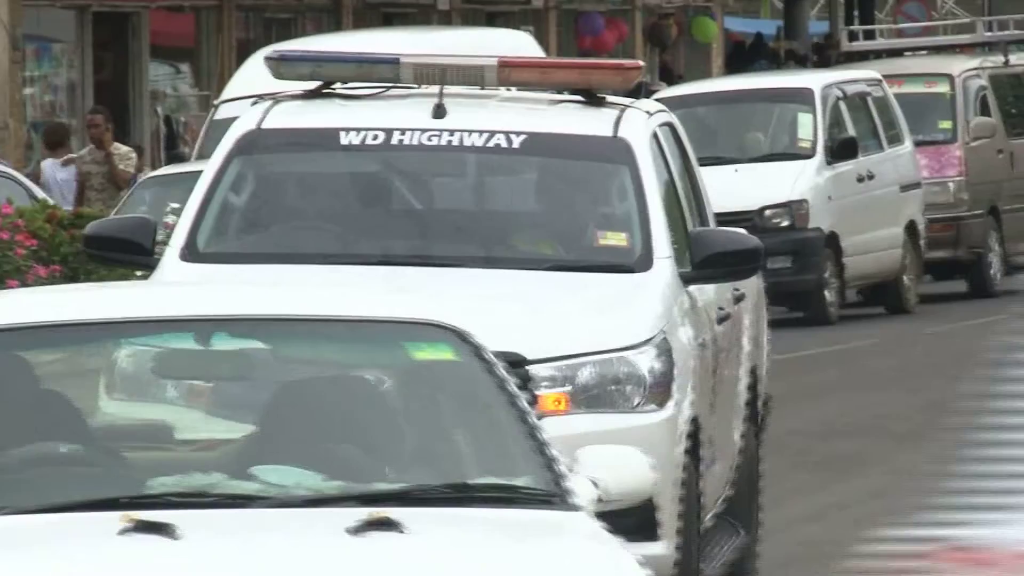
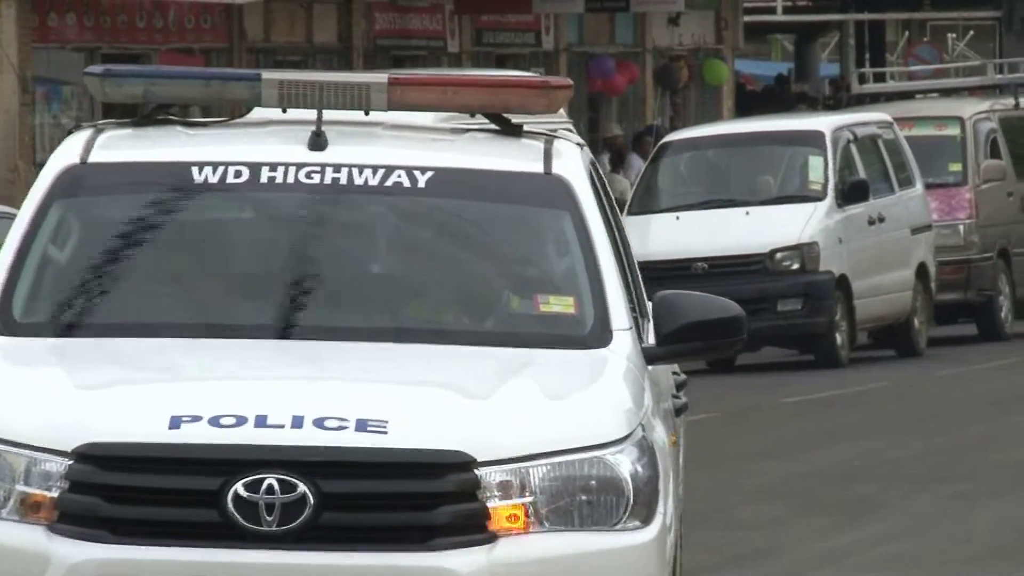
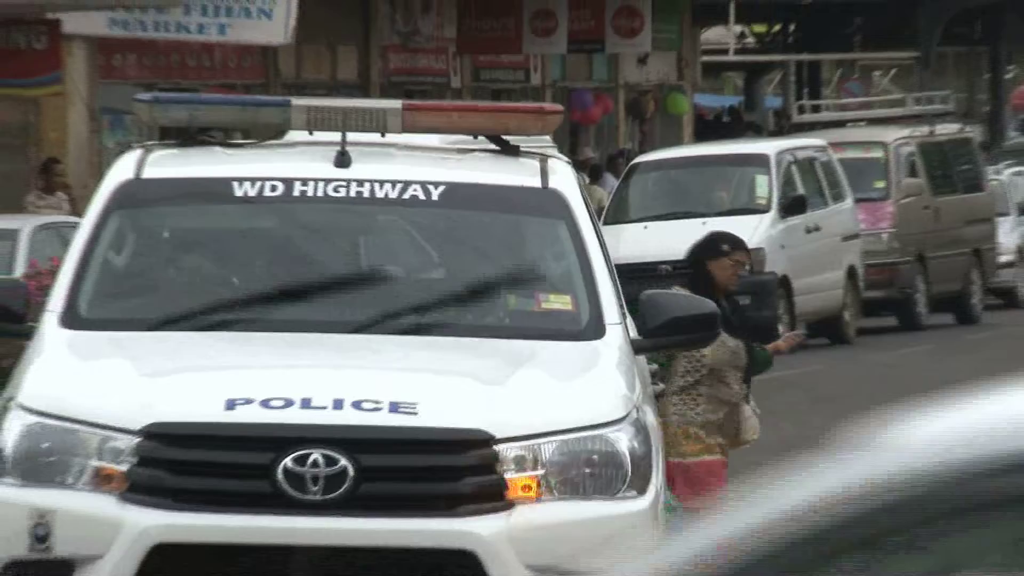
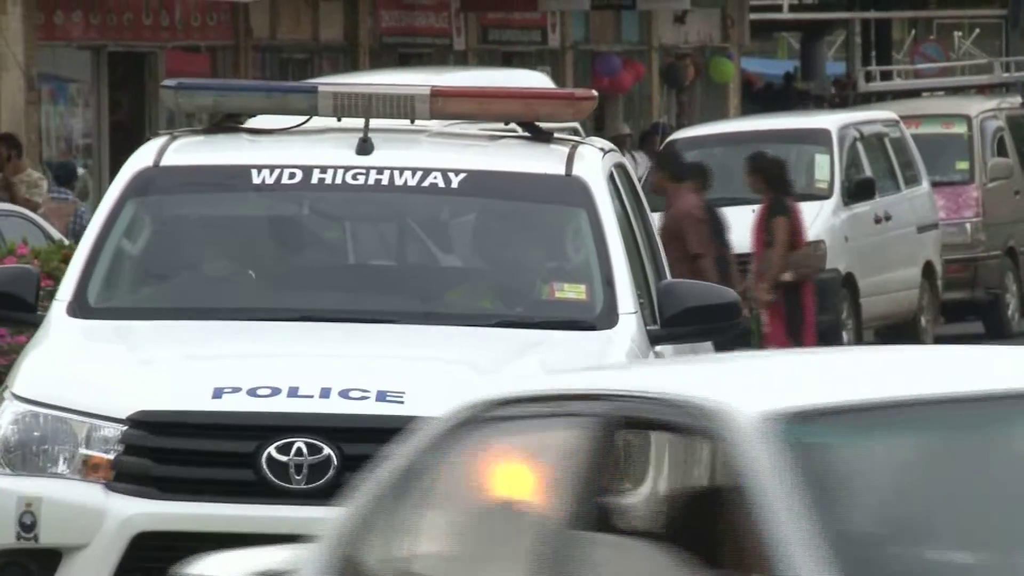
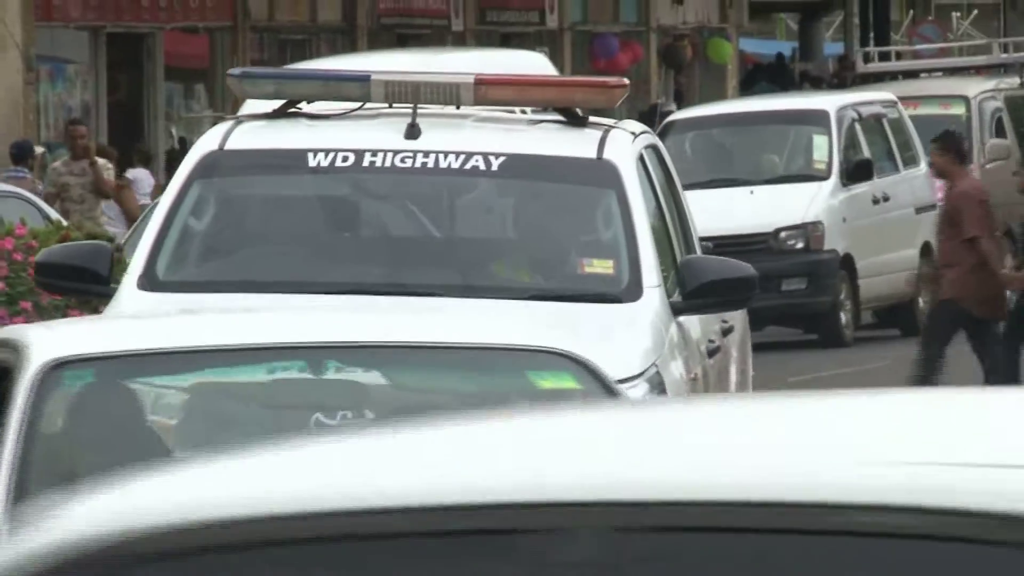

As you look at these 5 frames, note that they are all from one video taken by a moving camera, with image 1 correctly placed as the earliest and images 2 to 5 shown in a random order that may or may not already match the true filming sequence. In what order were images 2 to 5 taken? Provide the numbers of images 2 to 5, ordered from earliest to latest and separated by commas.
5, 4, 2, 3
